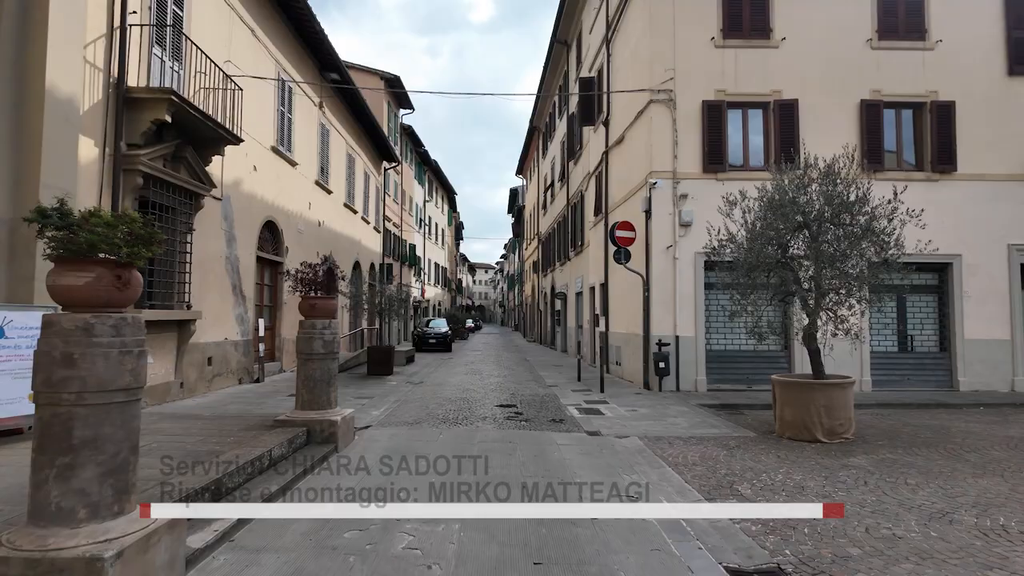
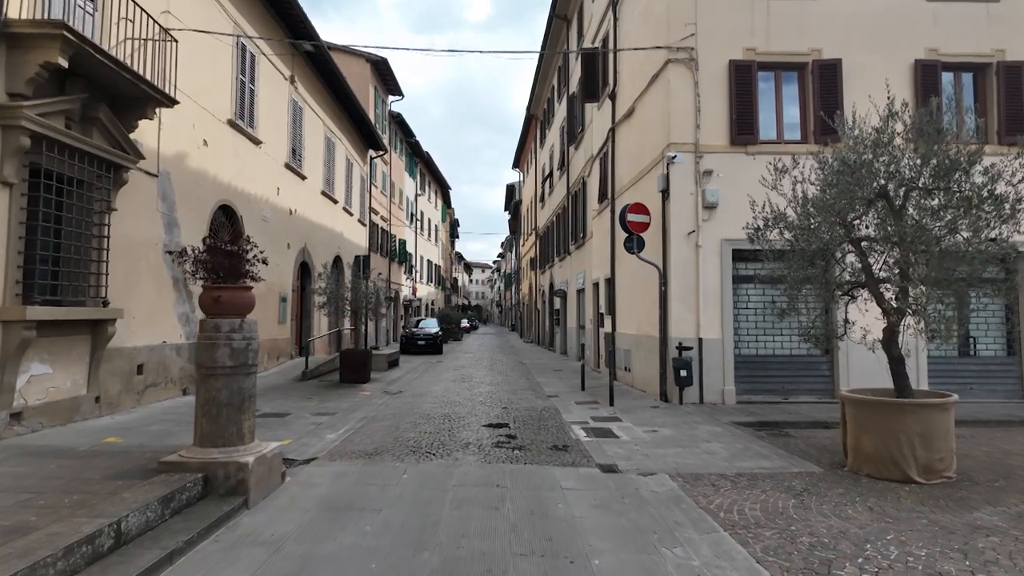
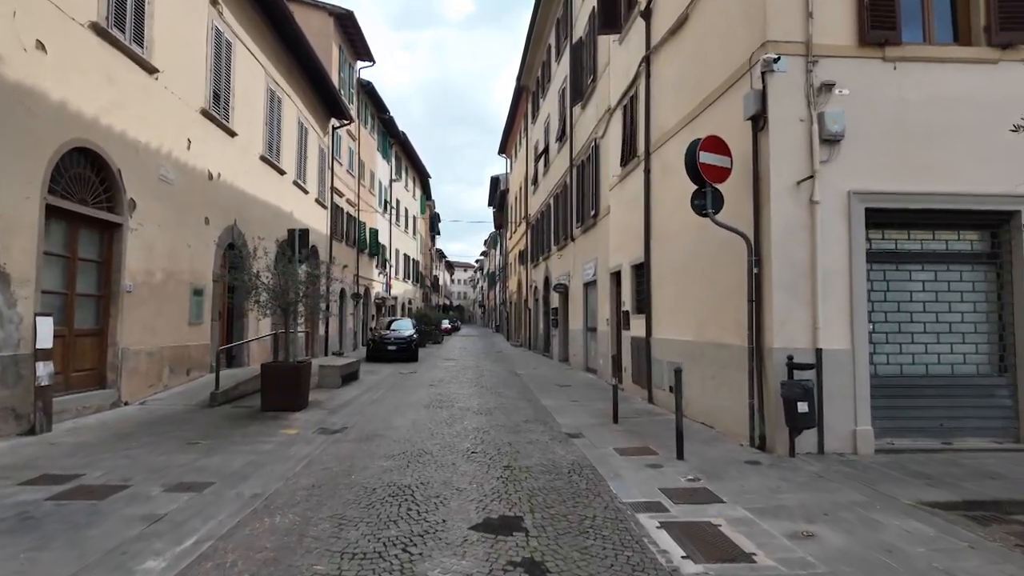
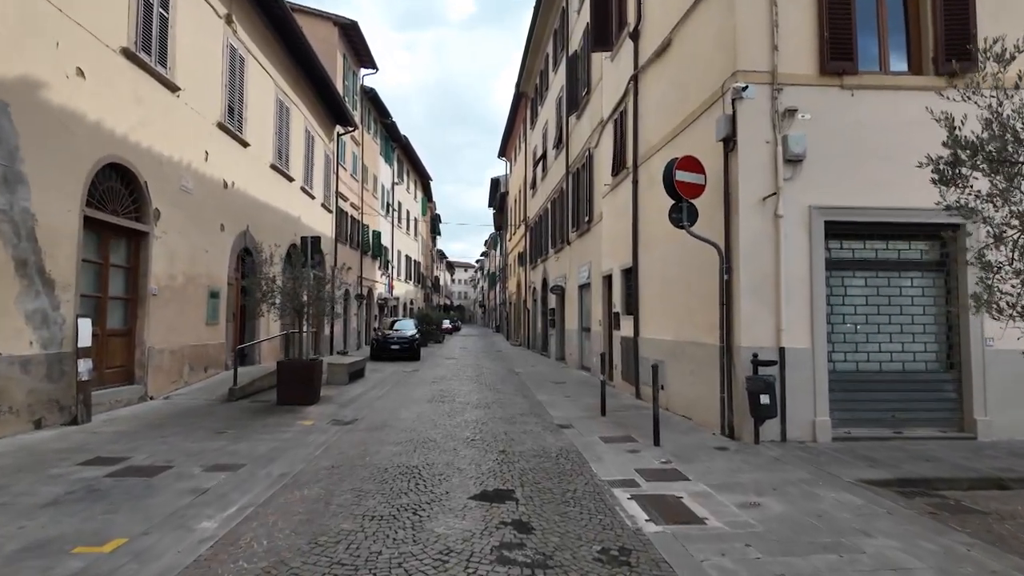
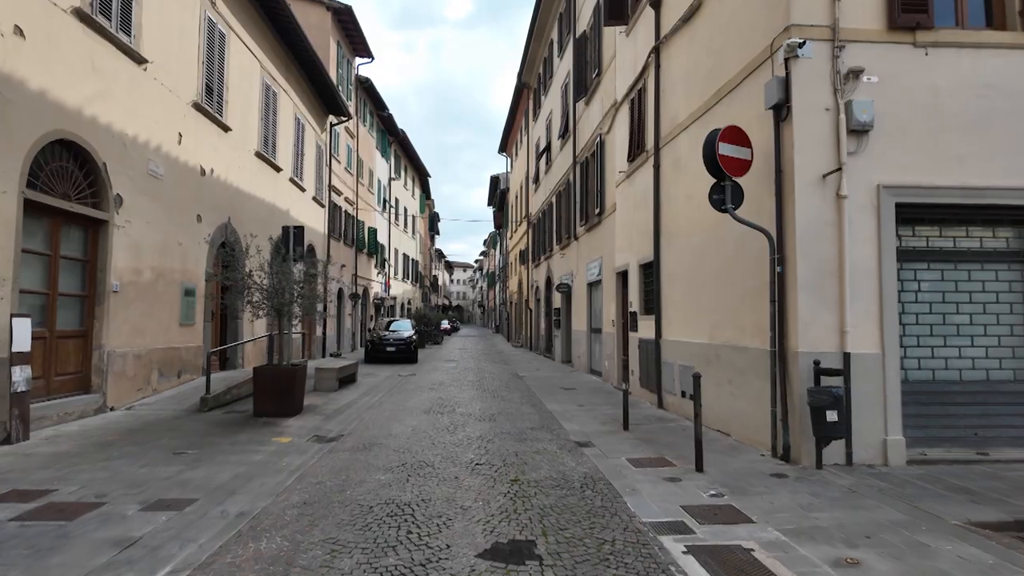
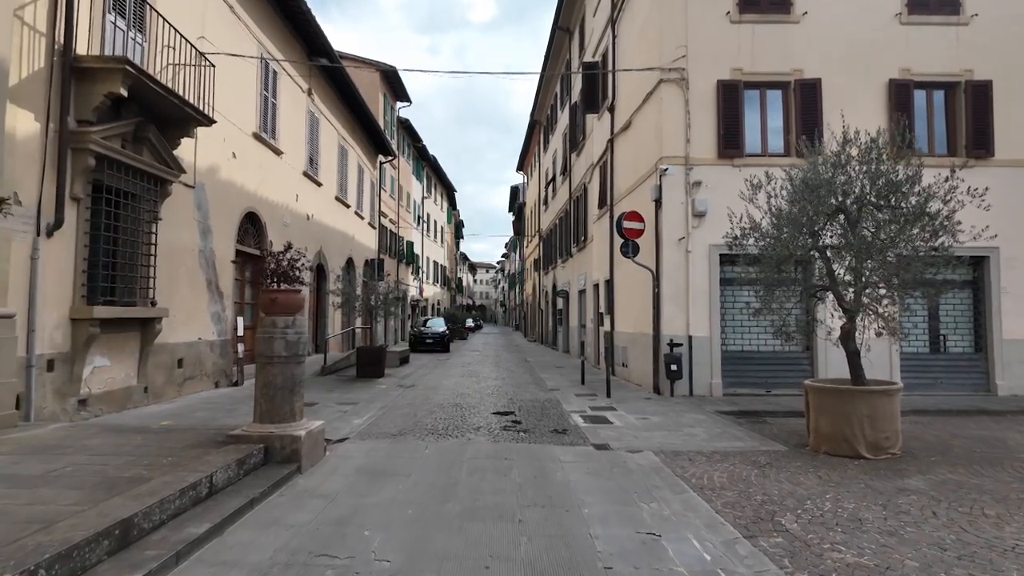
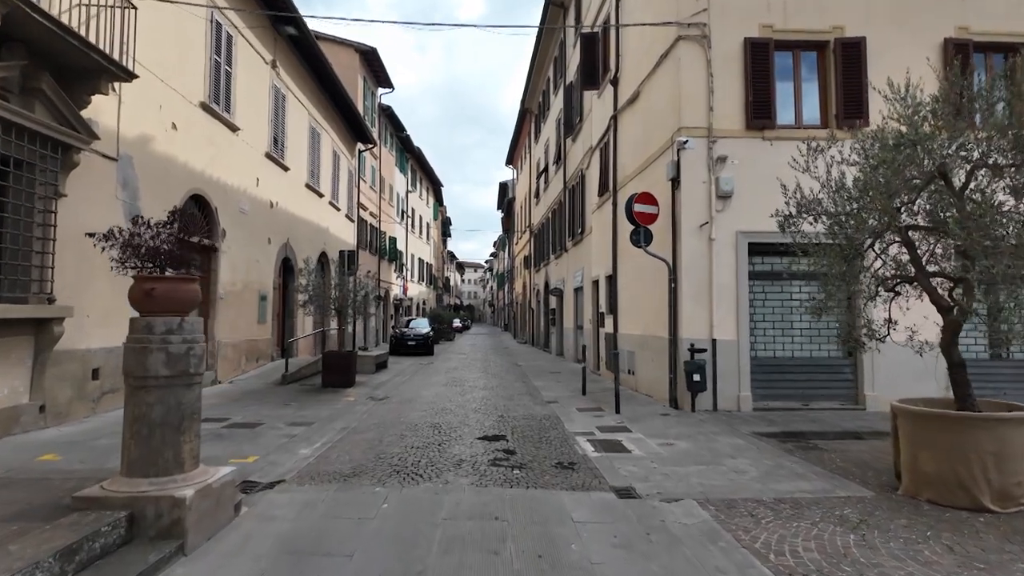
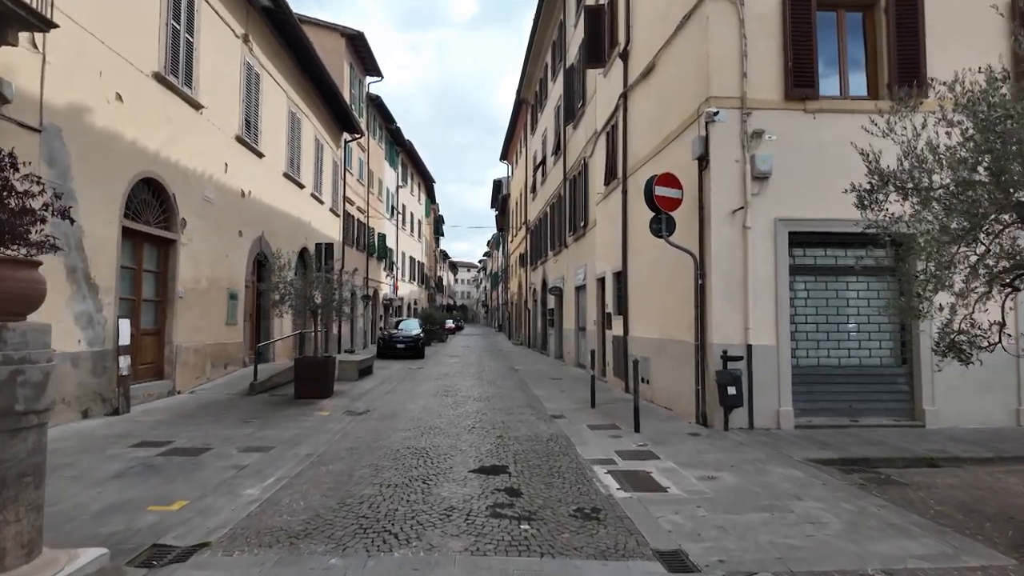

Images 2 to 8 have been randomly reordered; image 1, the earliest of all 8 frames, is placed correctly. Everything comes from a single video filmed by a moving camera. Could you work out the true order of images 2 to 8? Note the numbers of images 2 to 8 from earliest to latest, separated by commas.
6, 2, 7, 8, 4, 3, 5
